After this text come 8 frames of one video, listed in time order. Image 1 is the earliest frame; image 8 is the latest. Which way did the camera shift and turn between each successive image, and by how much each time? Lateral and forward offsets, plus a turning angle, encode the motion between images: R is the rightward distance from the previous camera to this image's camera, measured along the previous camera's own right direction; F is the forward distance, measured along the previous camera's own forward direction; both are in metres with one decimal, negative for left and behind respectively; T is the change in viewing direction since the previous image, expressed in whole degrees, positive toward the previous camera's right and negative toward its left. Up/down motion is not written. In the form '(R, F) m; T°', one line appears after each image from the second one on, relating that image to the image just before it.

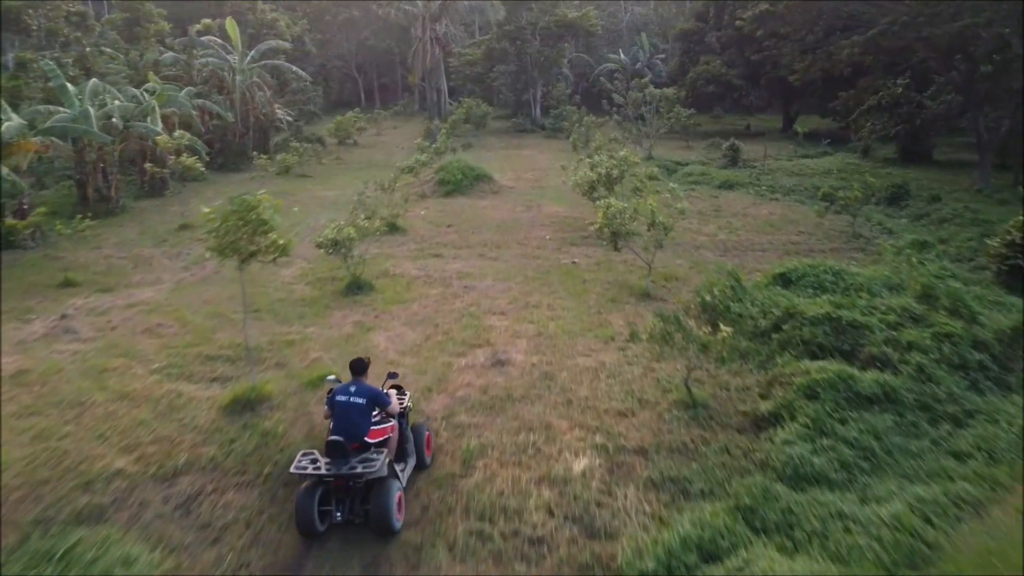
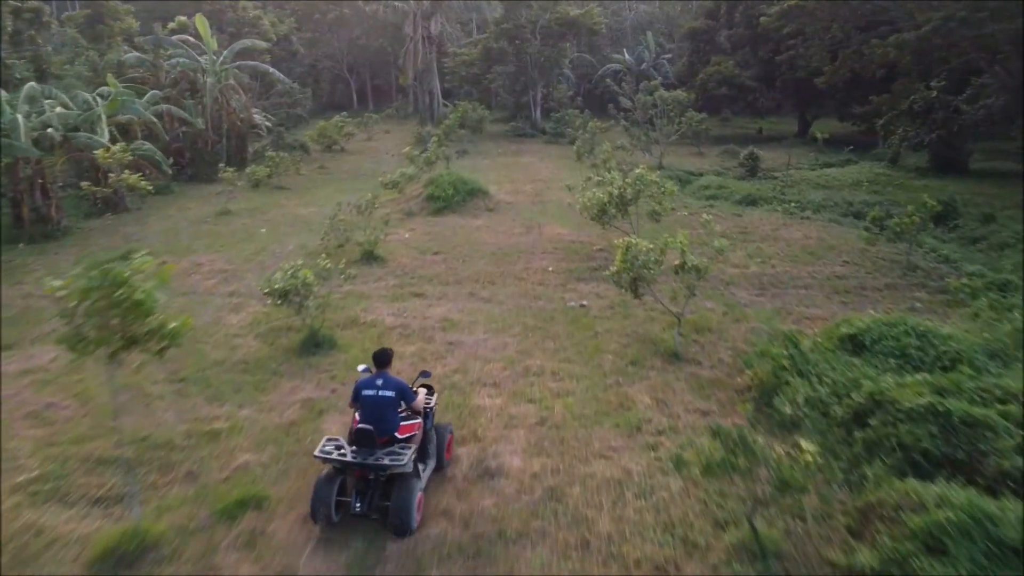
(0.0, +1.6) m; 0°
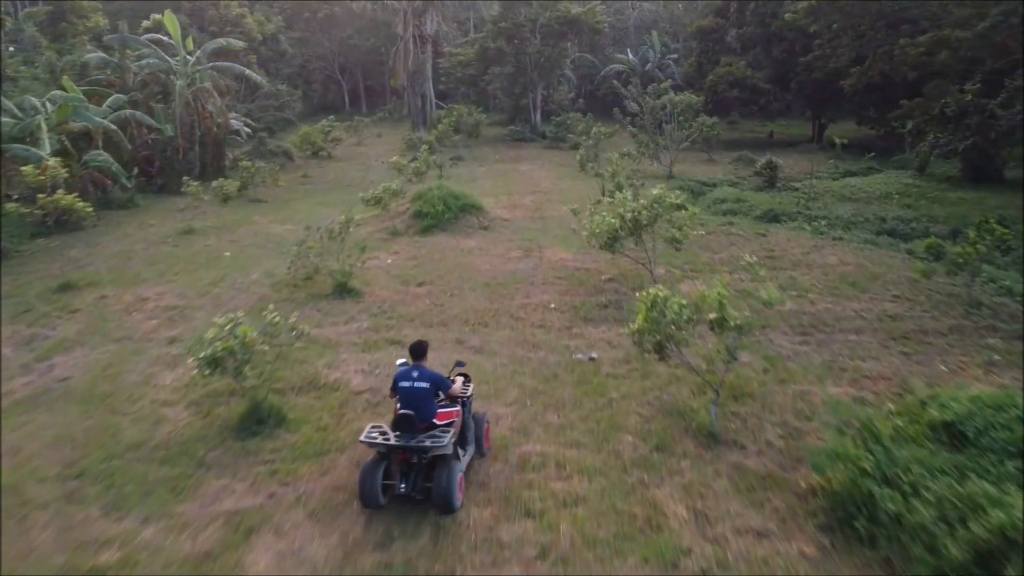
(+0.1, +1.4) m; 0°
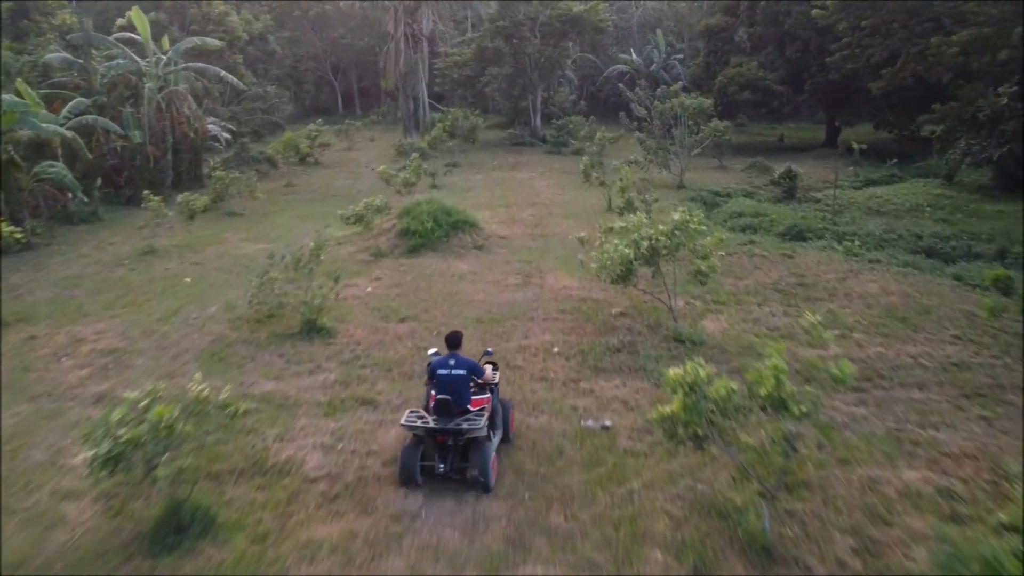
(0.0, +1.2) m; 0°
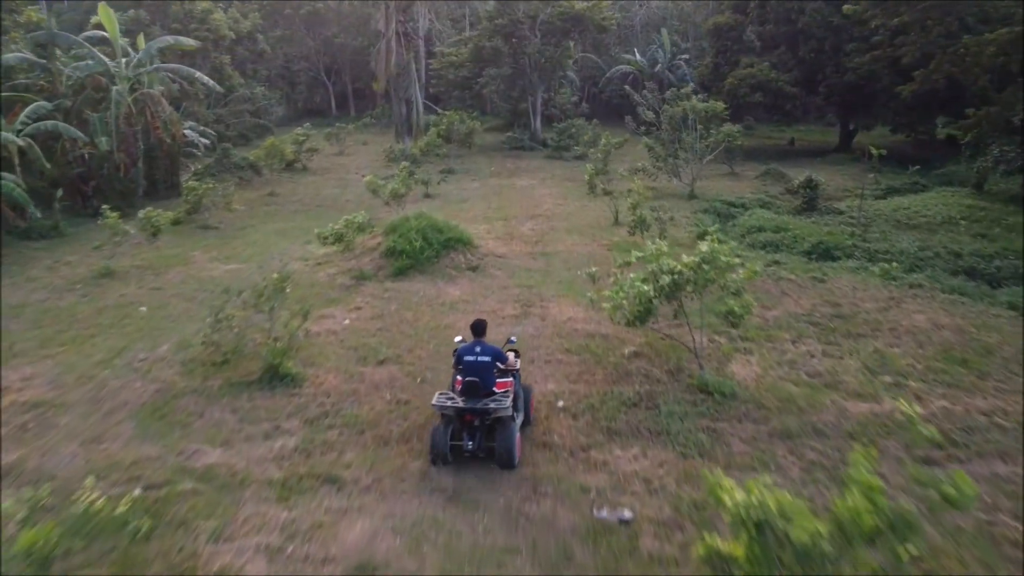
(0.0, +1.1) m; 0°
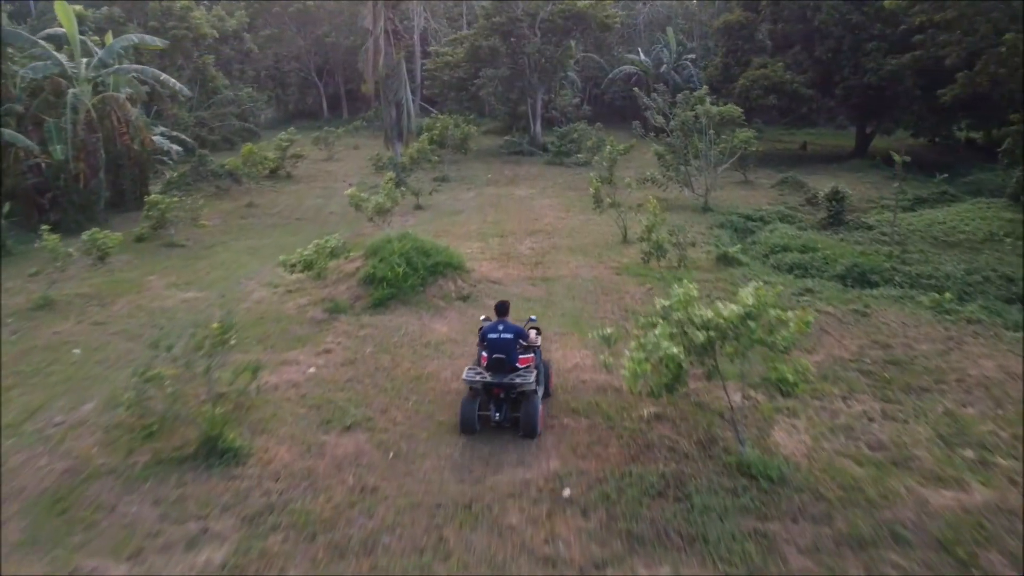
(0.0, +1.2) m; 0°
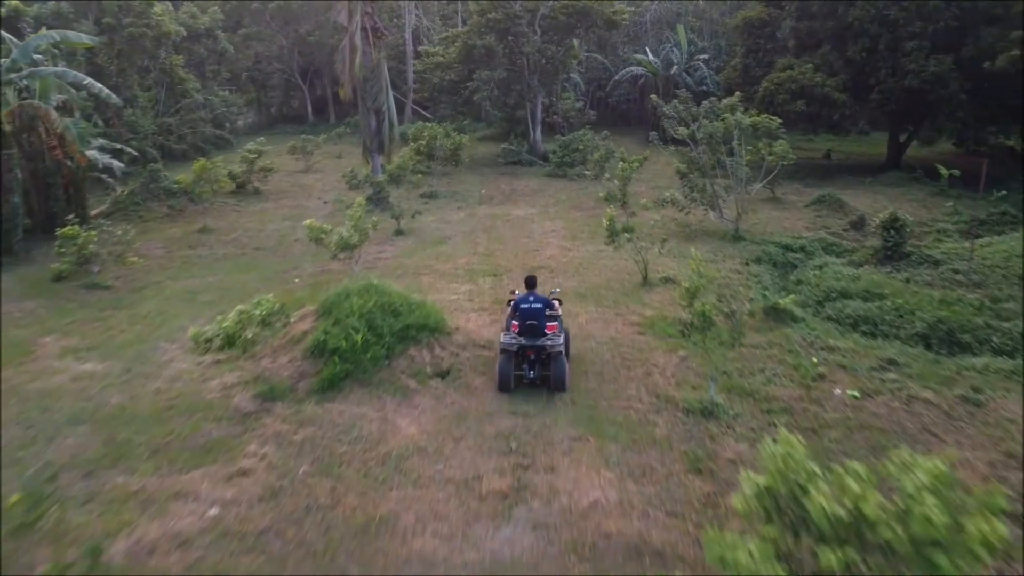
(+0.1, +2.0) m; 0°
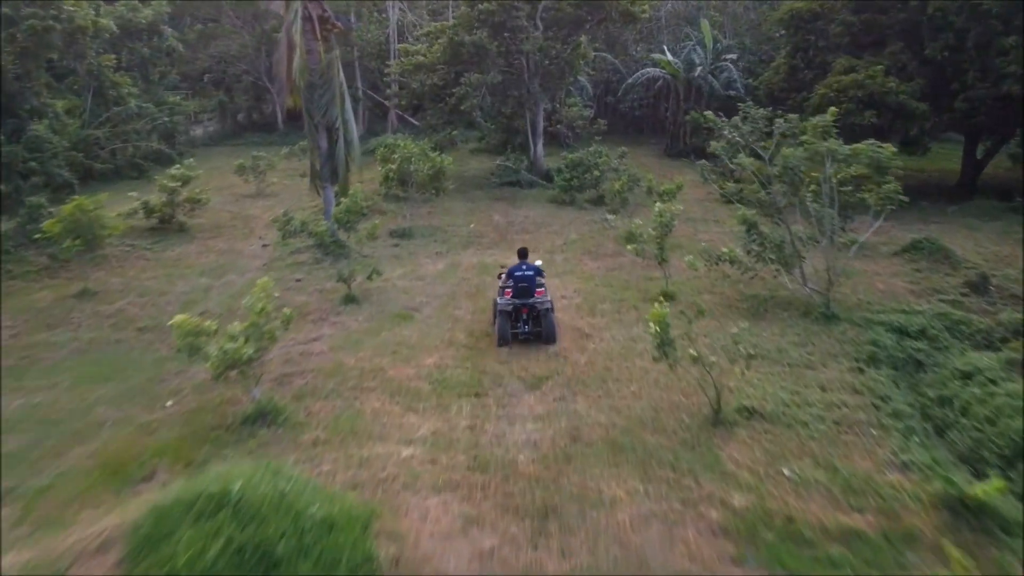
(+0.1, +3.4) m; 0°
